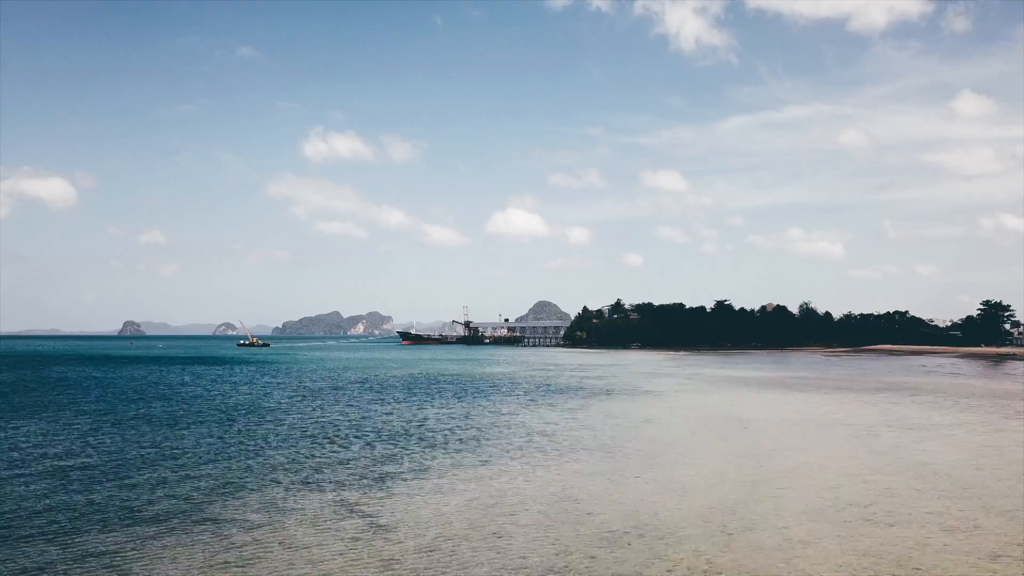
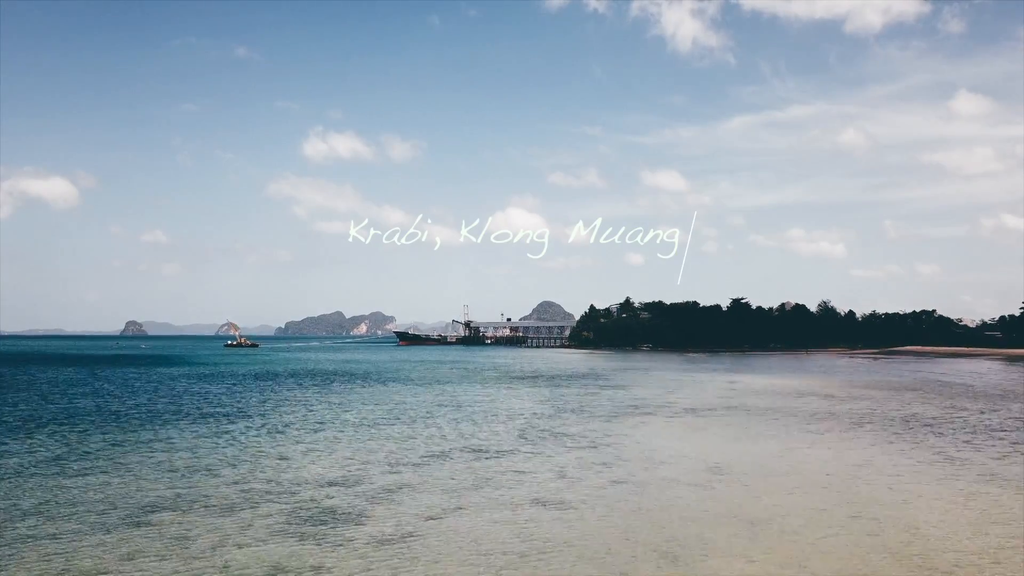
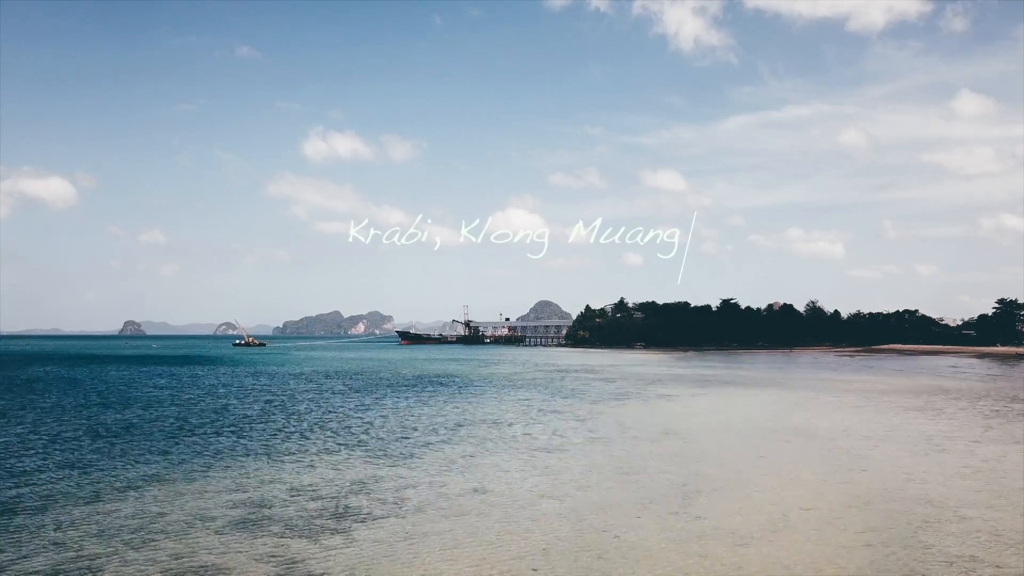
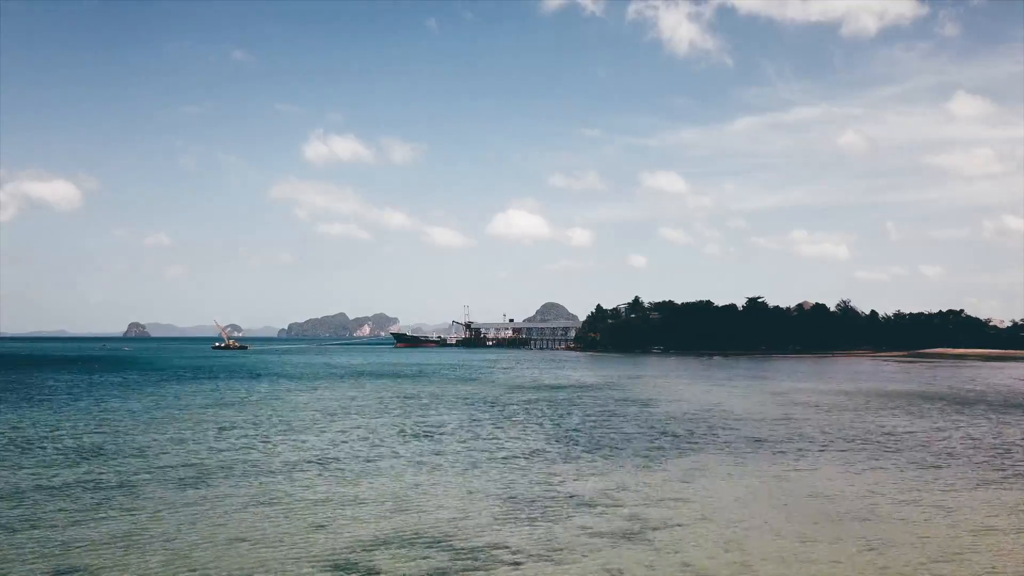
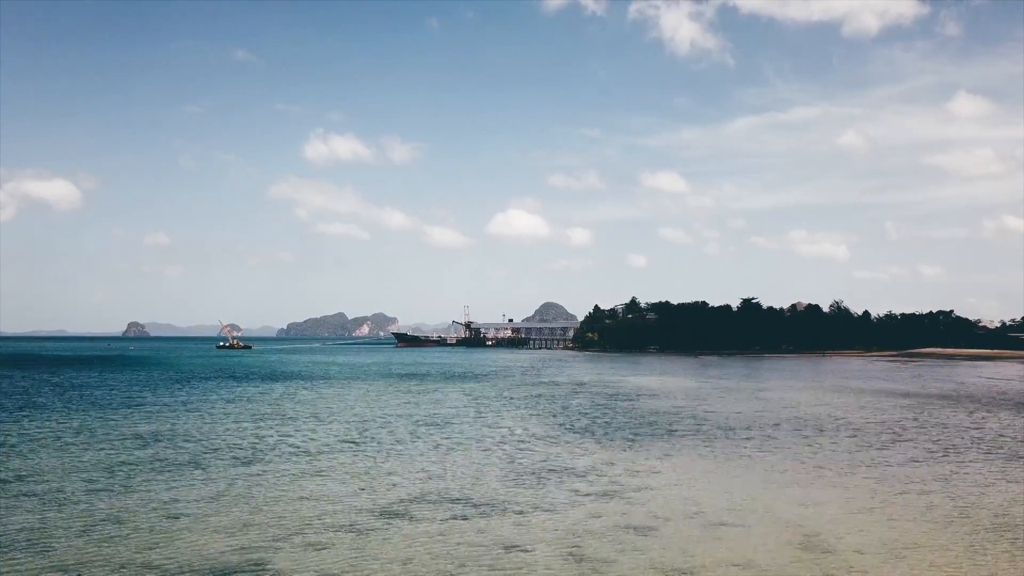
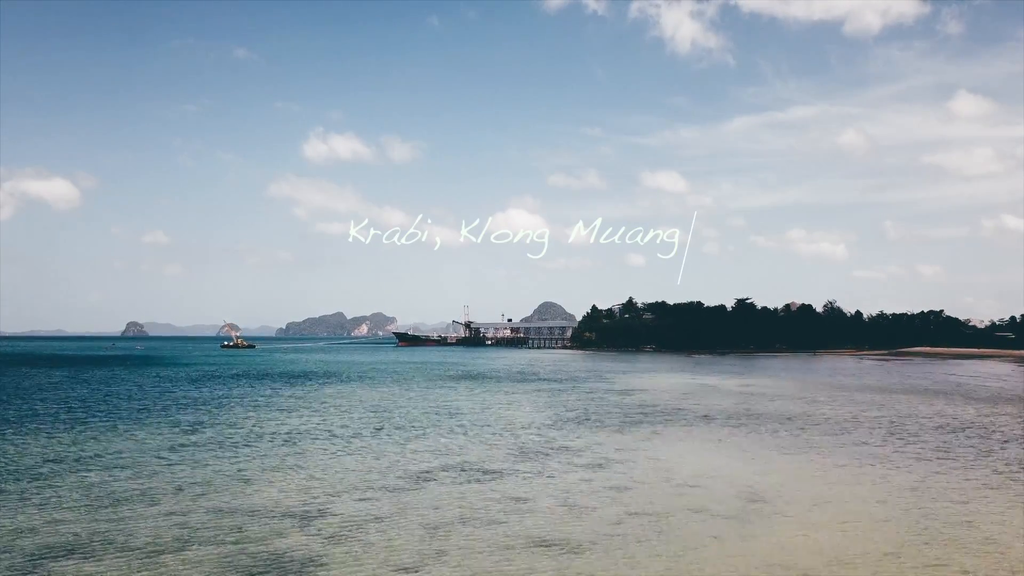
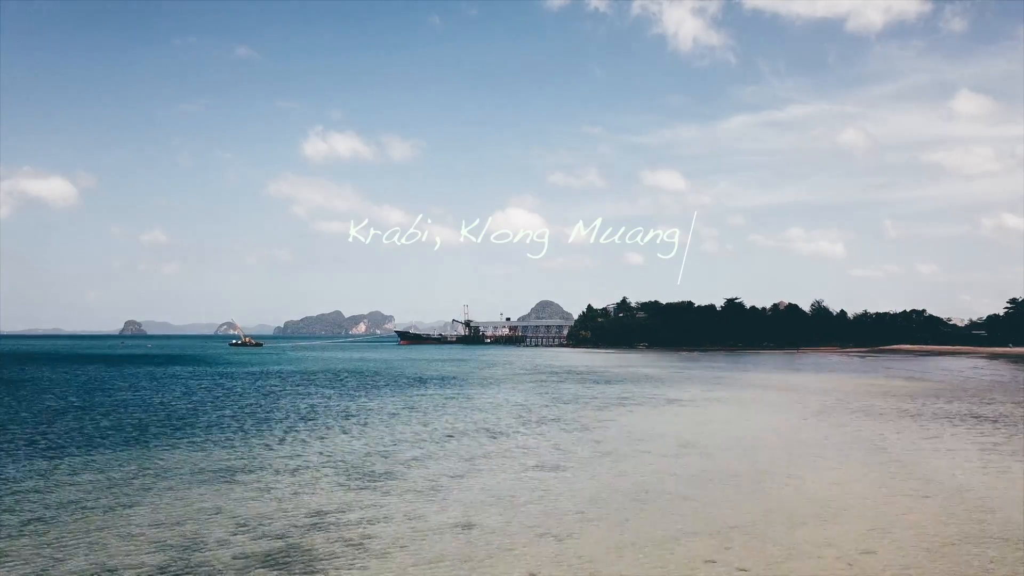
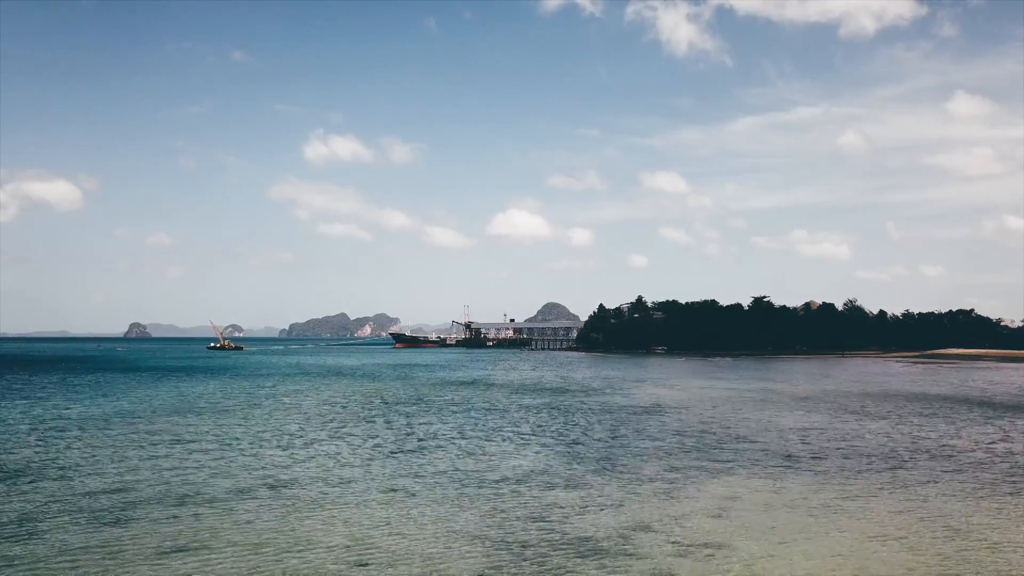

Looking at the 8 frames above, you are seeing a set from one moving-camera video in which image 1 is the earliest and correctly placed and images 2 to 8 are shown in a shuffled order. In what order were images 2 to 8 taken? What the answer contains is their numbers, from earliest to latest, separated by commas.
3, 7, 2, 6, 5, 4, 8
